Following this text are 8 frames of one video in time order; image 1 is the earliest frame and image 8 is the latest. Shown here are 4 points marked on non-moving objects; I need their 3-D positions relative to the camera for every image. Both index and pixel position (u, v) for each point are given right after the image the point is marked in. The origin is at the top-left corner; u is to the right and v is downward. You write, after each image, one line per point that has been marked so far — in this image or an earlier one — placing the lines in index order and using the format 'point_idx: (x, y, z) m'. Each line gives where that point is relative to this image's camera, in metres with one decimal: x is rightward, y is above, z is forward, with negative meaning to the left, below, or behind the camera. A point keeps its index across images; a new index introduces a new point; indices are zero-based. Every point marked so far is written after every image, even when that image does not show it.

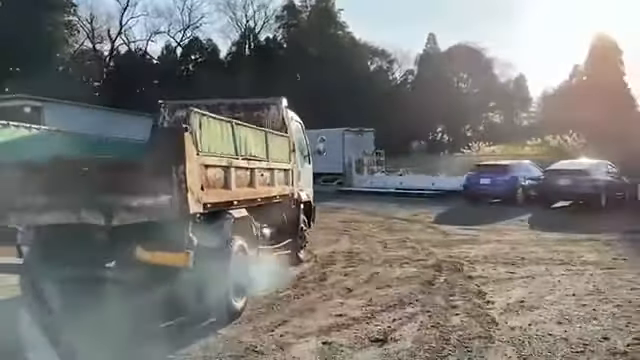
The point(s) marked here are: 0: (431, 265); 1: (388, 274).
0: (+1.5, -1.1, +10.3) m
1: (+0.8, -1.2, +9.4) m
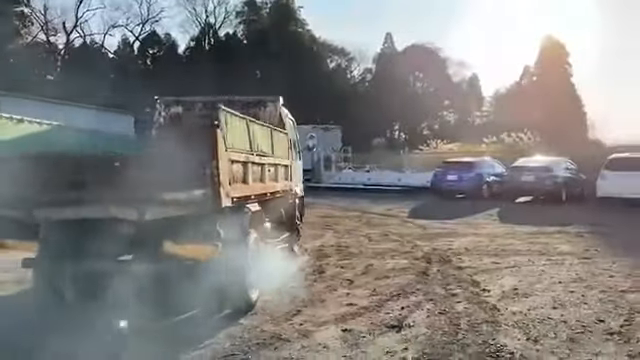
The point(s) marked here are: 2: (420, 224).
0: (+1.4, -1.1, +10.7) m
1: (+0.8, -1.1, +9.8) m
2: (+1.9, -0.9, +14.7) m
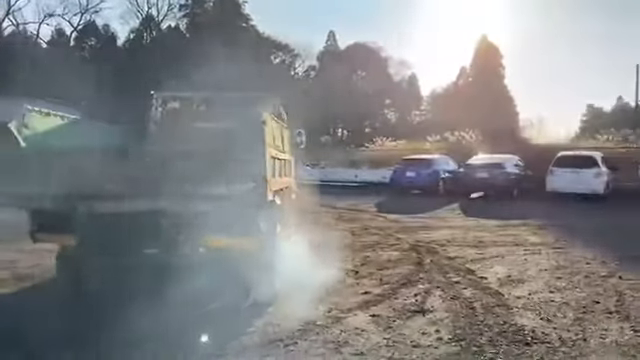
0: (+1.3, -1.0, +11.3) m
1: (+0.8, -1.1, +10.3) m
2: (+1.4, -0.8, +15.3) m
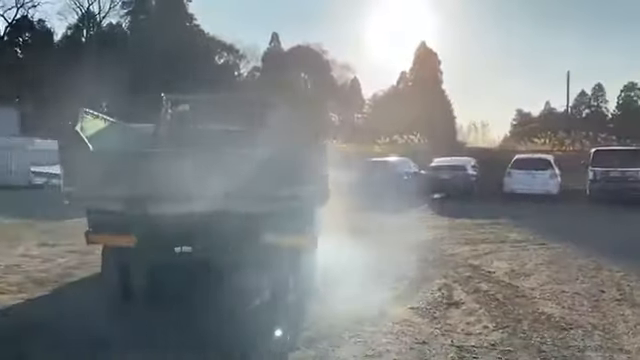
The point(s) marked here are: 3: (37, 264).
0: (+1.3, -1.0, +11.8) m
1: (+0.9, -1.1, +10.8) m
2: (+1.1, -0.8, +15.8) m
3: (-4.1, -1.2, +11.1) m
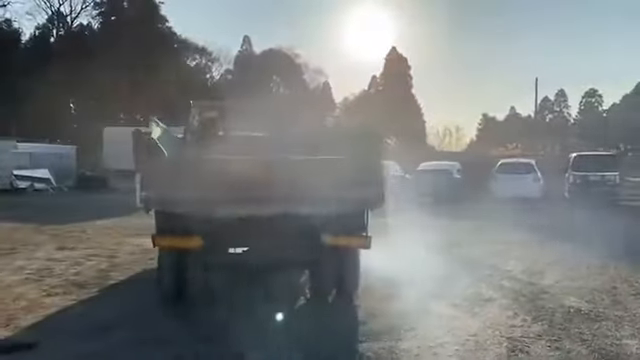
0: (+1.6, -1.1, +12.4) m
1: (+1.2, -1.1, +11.4) m
2: (+1.2, -0.9, +16.4) m
3: (-3.8, -1.3, +11.5) m
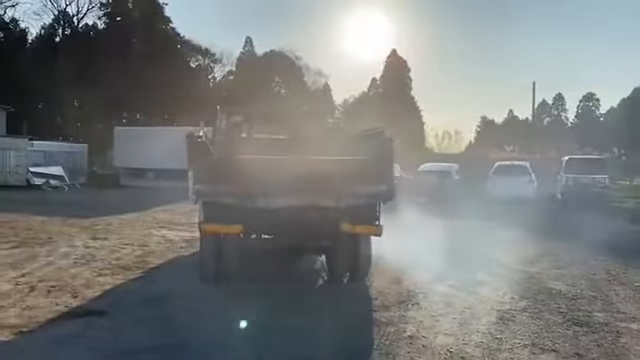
0: (+1.8, -1.1, +13.8) m
1: (+1.4, -1.1, +12.7) m
2: (+1.4, -0.9, +17.8) m
3: (-3.6, -1.2, +12.8) m
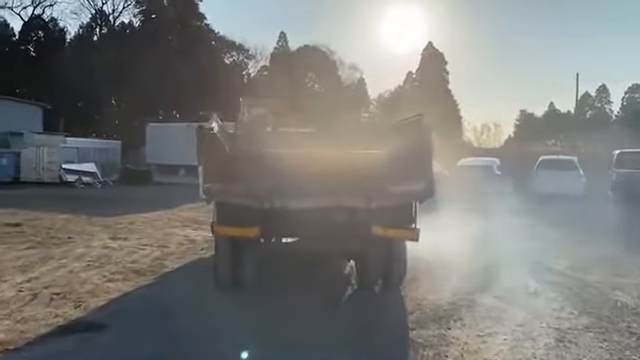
0: (+2.3, -1.0, +12.6) m
1: (+1.9, -1.1, +11.6) m
2: (+2.1, -0.8, +16.7) m
3: (-3.1, -1.2, +12.0) m
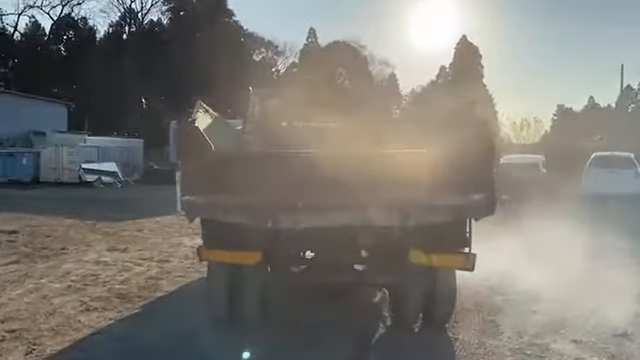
0: (+2.7, -1.1, +10.6) m
1: (+2.2, -1.1, +9.6) m
2: (+2.6, -0.8, +14.6) m
3: (-2.7, -1.2, +10.1) m
